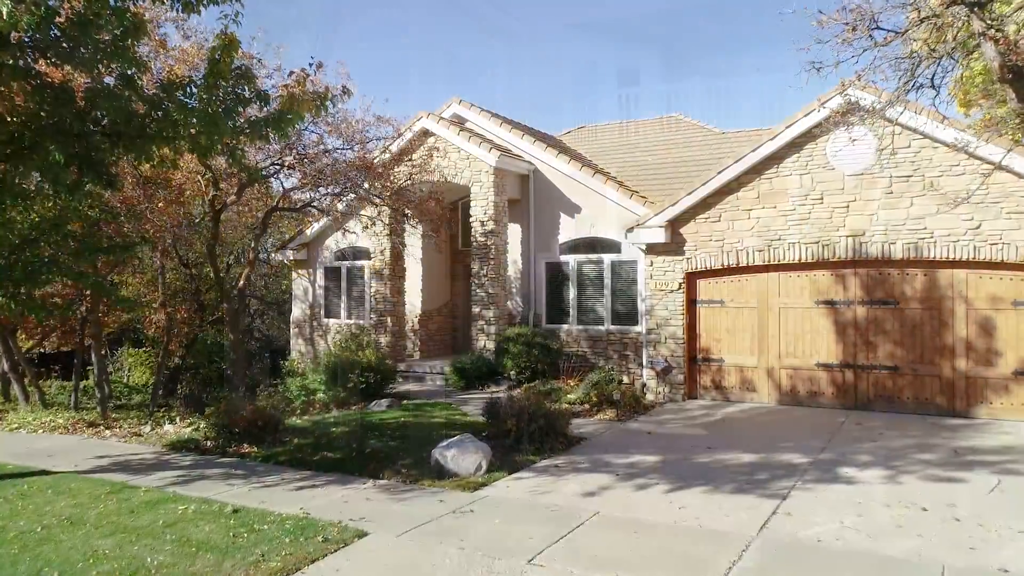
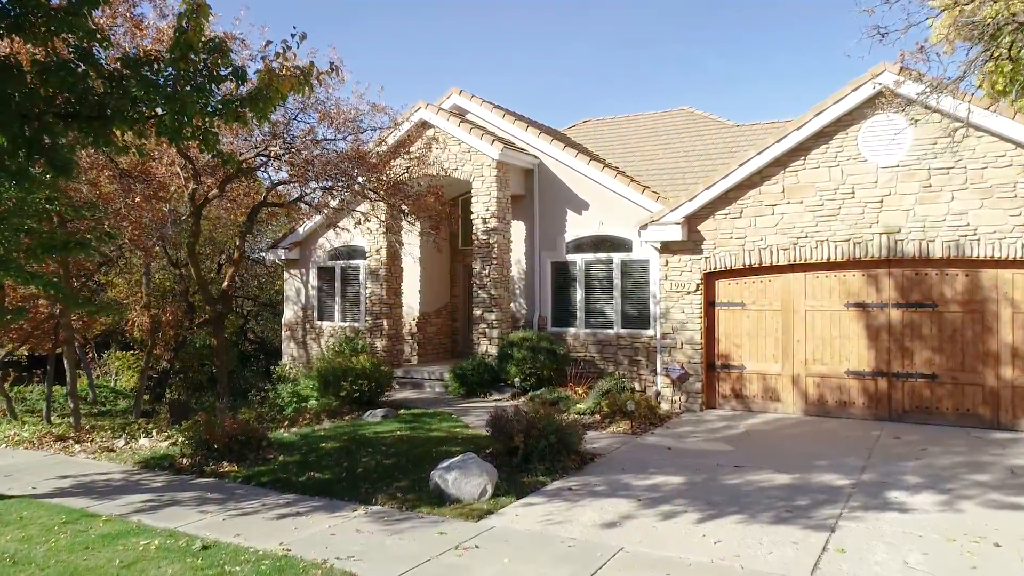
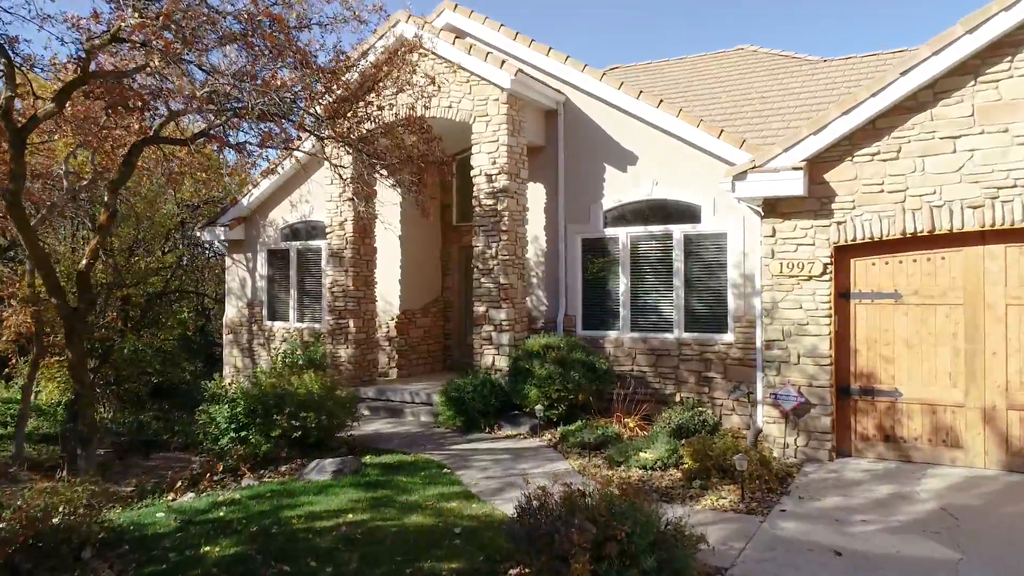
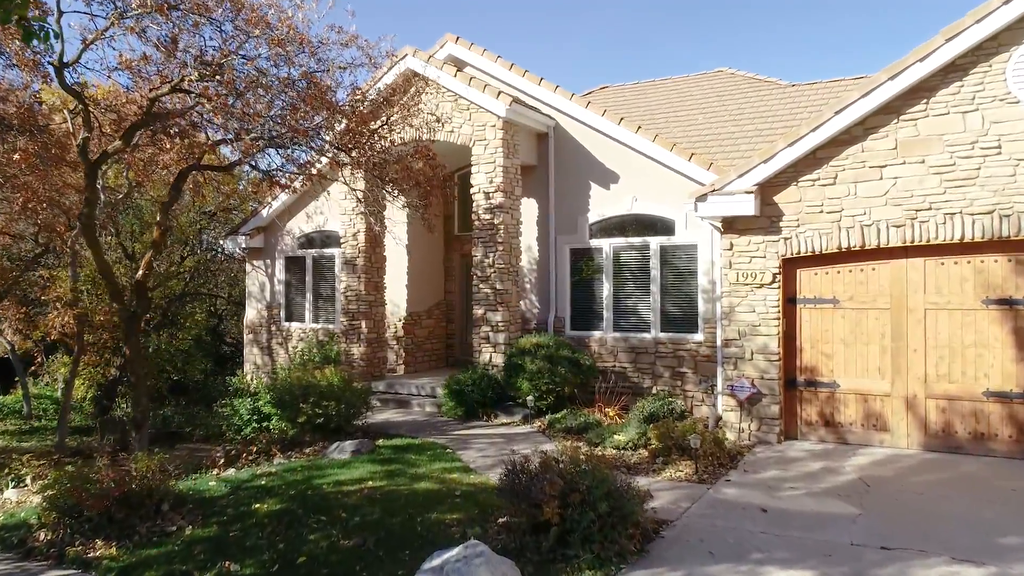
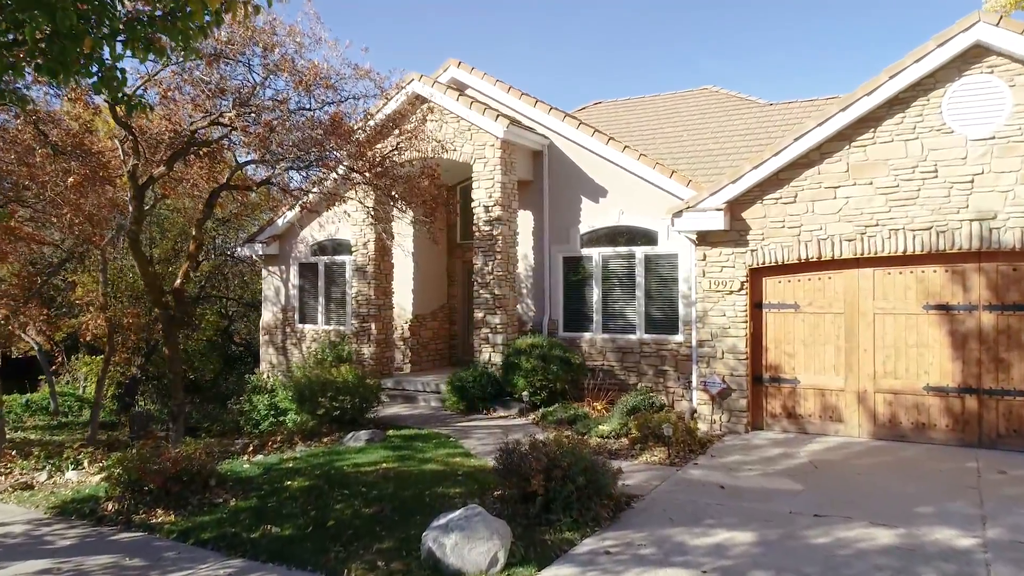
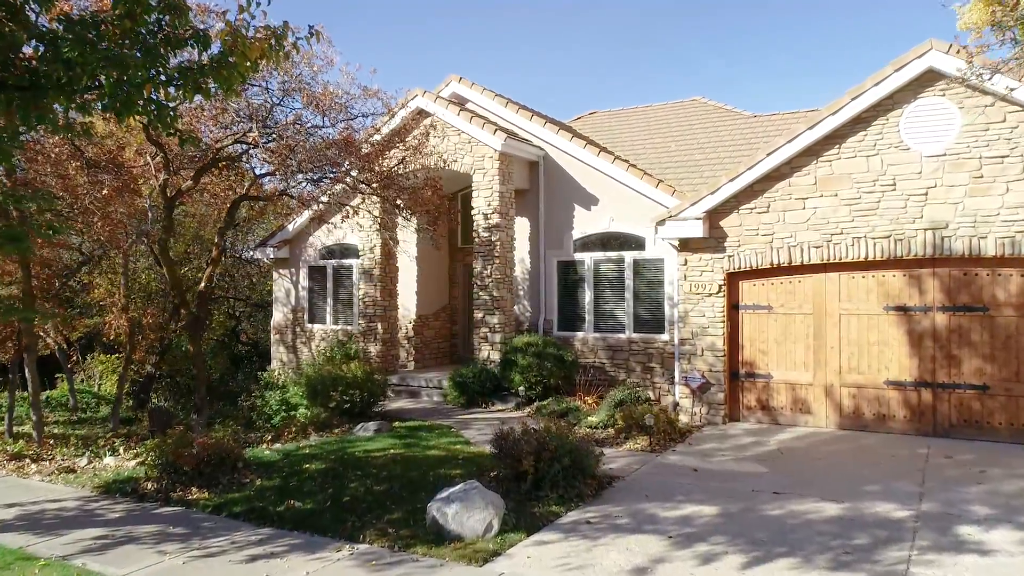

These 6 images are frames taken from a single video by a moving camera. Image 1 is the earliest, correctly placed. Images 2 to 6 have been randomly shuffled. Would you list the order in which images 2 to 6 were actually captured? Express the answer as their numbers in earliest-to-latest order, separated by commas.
2, 6, 5, 4, 3
